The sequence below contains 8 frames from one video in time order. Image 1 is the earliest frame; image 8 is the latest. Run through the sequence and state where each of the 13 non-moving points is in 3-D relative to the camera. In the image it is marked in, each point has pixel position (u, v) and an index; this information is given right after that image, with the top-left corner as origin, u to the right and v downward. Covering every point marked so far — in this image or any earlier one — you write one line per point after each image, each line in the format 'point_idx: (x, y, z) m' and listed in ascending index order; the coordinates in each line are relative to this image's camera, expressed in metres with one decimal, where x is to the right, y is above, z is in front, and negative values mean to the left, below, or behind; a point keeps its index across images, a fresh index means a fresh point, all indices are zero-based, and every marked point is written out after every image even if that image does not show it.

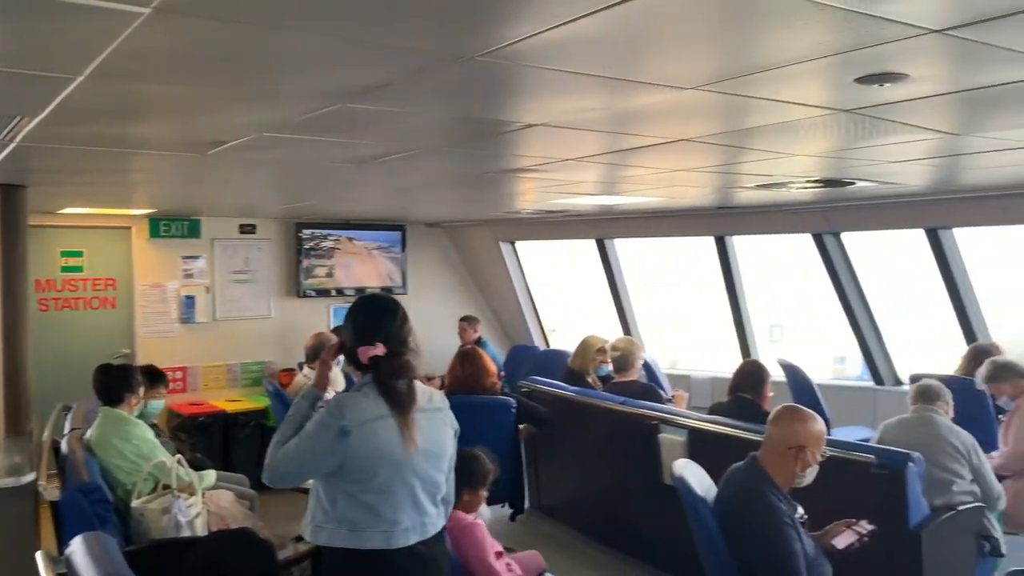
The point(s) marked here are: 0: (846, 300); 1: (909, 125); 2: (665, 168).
0: (+2.6, -0.1, +7.1) m
1: (+1.6, +0.7, +3.6) m
2: (+0.9, +0.7, +5.2) m
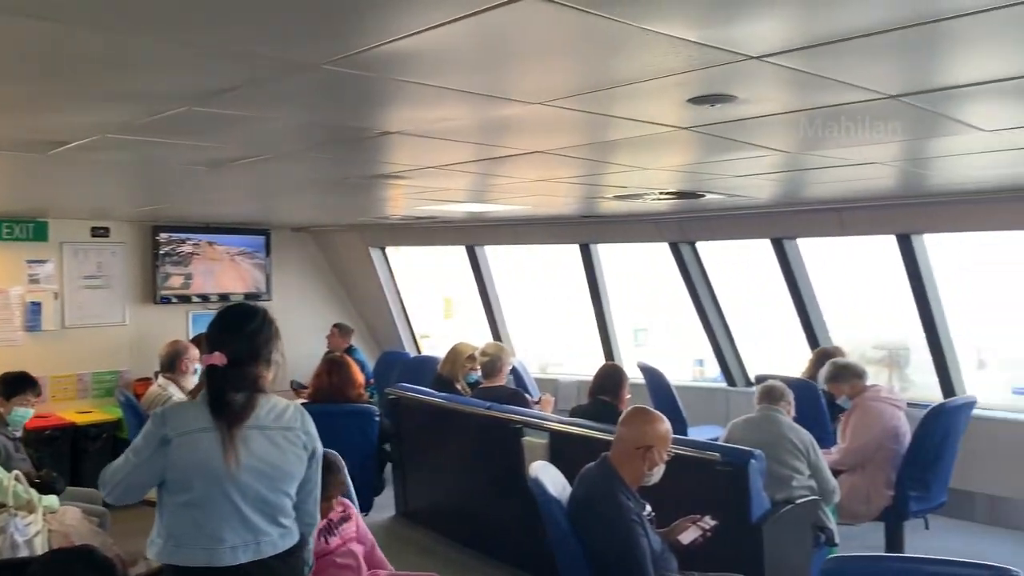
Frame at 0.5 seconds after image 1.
0: (+1.6, -0.2, +7.4) m
1: (+1.0, +0.6, +3.8) m
2: (+0.1, +0.7, +5.3) m
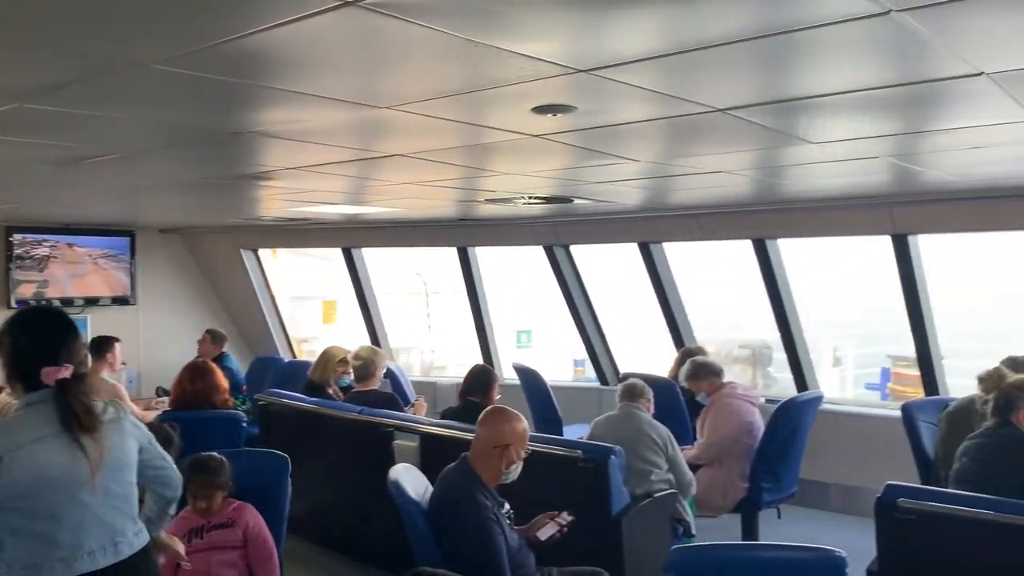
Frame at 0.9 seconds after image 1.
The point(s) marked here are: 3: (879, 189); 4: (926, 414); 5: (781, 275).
0: (+0.5, -0.2, +7.6) m
1: (+0.4, +0.6, +4.0) m
2: (-0.7, +0.6, +5.3) m
3: (+1.9, +0.5, +4.6) m
4: (+1.8, -0.6, +3.9) m
5: (+1.9, +0.1, +6.2) m
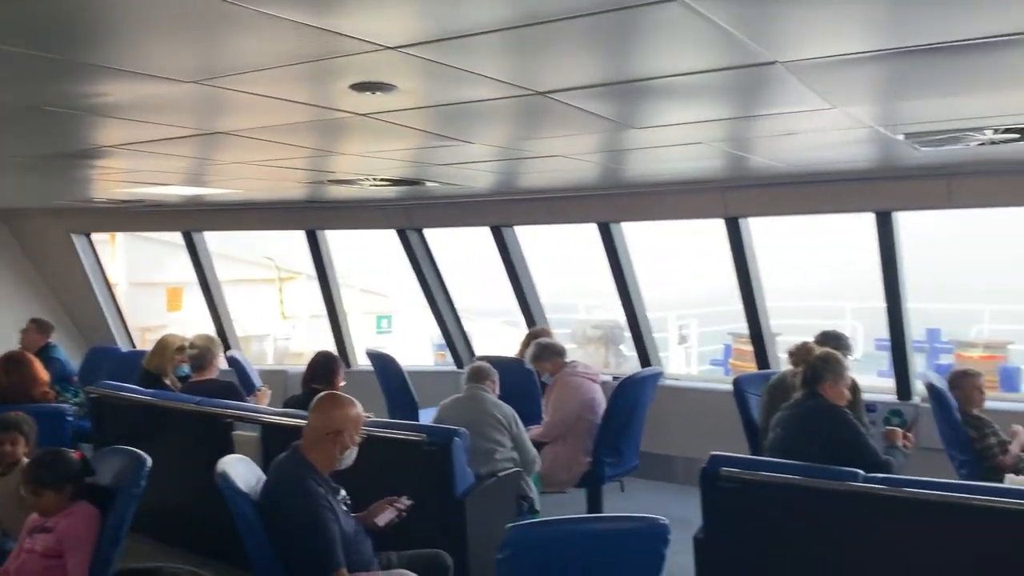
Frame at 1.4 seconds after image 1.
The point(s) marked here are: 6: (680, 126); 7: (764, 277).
0: (-0.7, 0.0, +7.5) m
1: (-0.3, +0.7, +4.0) m
2: (-1.6, +0.7, +5.1) m
3: (+1.1, +0.6, +4.8) m
4: (+1.1, -0.5, +4.2) m
5: (+0.8, +0.2, +6.4) m
6: (+0.7, +0.7, +3.5) m
7: (+1.7, +0.1, +6.0) m
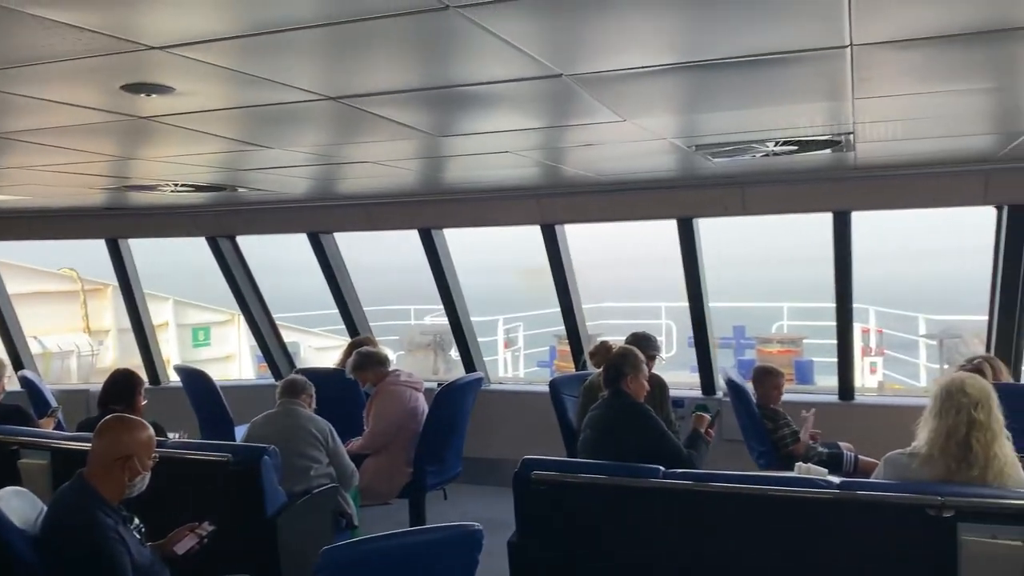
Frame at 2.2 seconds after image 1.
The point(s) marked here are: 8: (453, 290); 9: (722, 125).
0: (-2.2, -0.1, +7.2) m
1: (-1.1, +0.7, +3.8) m
2: (-2.6, +0.7, +4.7) m
3: (+0.1, +0.6, +4.9) m
4: (+0.3, -0.5, +4.3) m
5: (-0.4, +0.2, +6.4) m
6: (-0.1, +0.6, +3.6) m
7: (+0.5, 0.0, +6.1) m
8: (-0.5, 0.0, +6.3) m
9: (+0.7, +0.6, +3.1) m
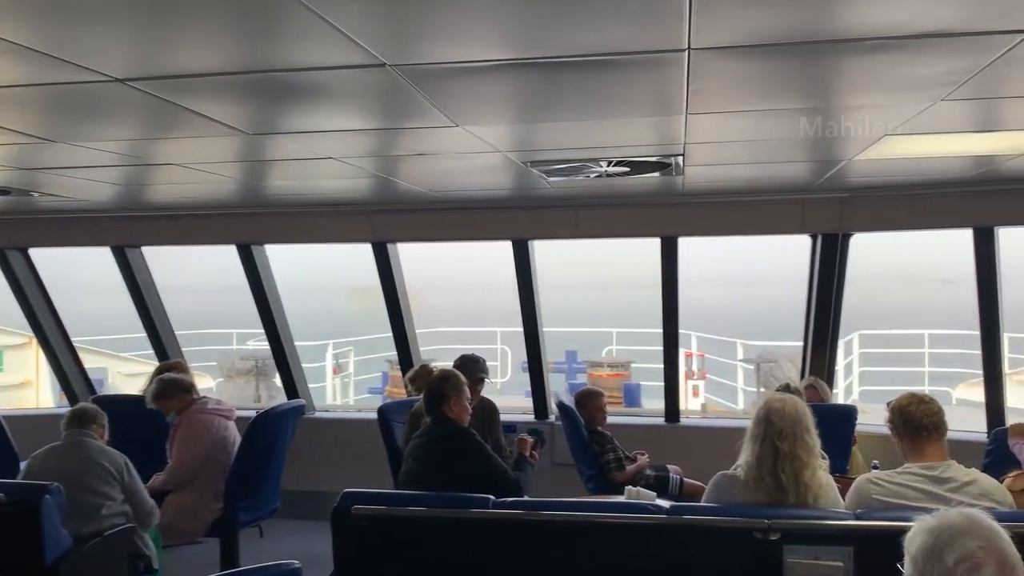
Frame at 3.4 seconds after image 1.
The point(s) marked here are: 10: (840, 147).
0: (-3.5, -0.3, +6.5) m
1: (-1.8, +0.6, +3.4) m
2: (-3.4, +0.6, +4.0) m
3: (-0.8, +0.5, +4.7) m
4: (-0.5, -0.6, +4.0) m
5: (-1.6, 0.0, +6.1) m
6: (-0.7, +0.6, +3.4) m
7: (-0.7, -0.1, +6.0) m
8: (-1.7, -0.1, +6.0) m
9: (+0.2, +0.5, +3.0) m
10: (+1.2, +0.5, +3.2) m
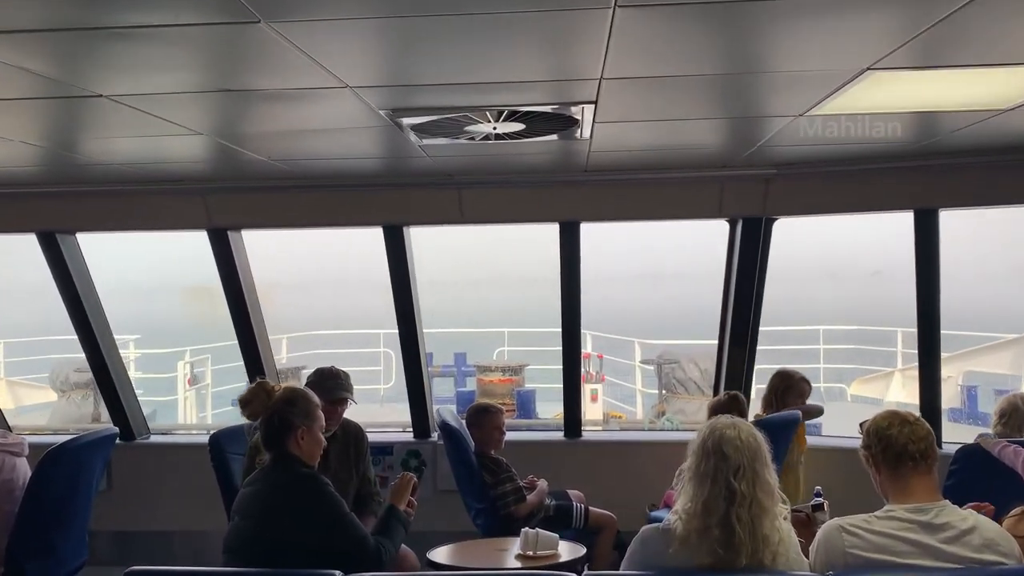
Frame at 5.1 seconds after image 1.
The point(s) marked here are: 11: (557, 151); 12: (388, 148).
0: (-4.2, -0.3, +5.3) m
1: (-2.2, +0.6, +2.4) m
2: (-3.8, +0.6, +2.8) m
3: (-1.4, +0.5, +3.8) m
4: (-1.0, -0.6, +3.2) m
5: (-2.4, 0.0, +5.1) m
6: (-1.1, +0.6, +2.5) m
7: (-1.4, -0.1, +5.1) m
8: (-2.4, -0.1, +5.0) m
9: (-0.2, +0.5, +2.3) m
10: (+0.8, +0.5, +2.6) m
11: (+0.2, +0.5, +3.2) m
12: (-0.5, +0.5, +3.2) m
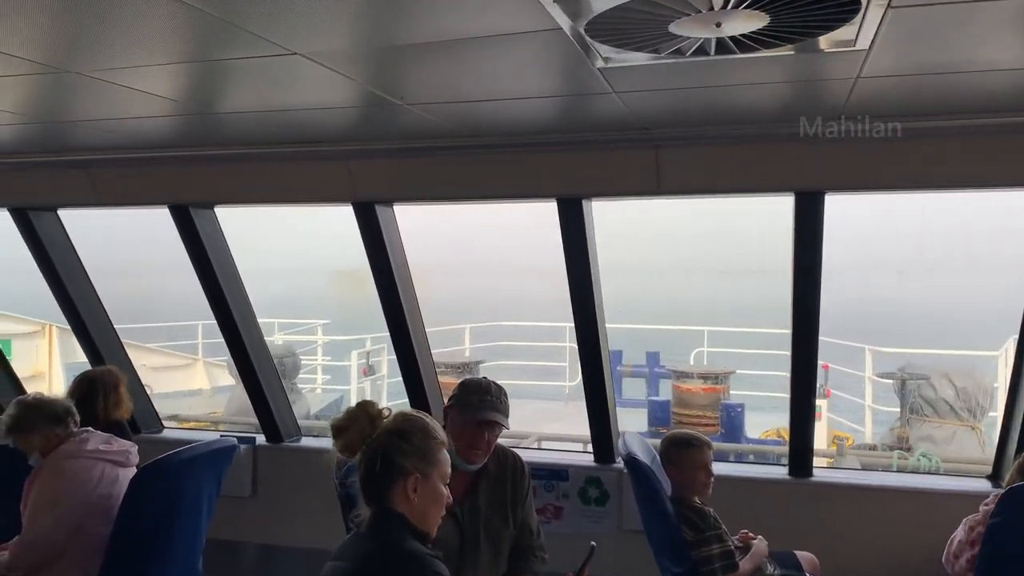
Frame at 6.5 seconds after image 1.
0: (-3.1, -0.1, +5.3) m
1: (-1.7, +0.7, +2.0) m
2: (-3.3, +0.7, +2.7) m
3: (-0.6, +0.6, +3.2) m
4: (-0.4, -0.5, +2.6) m
5: (-1.3, +0.1, +4.7) m
6: (-0.7, +0.6, +1.9) m
7: (-0.4, 0.0, +4.5) m
8: (-1.4, -0.1, +4.6) m
9: (+0.2, +0.5, +1.4) m
10: (+1.2, +0.5, +1.6) m
11: (+0.7, +0.5, +2.3) m
12: (+0.1, +0.5, +2.4) m
